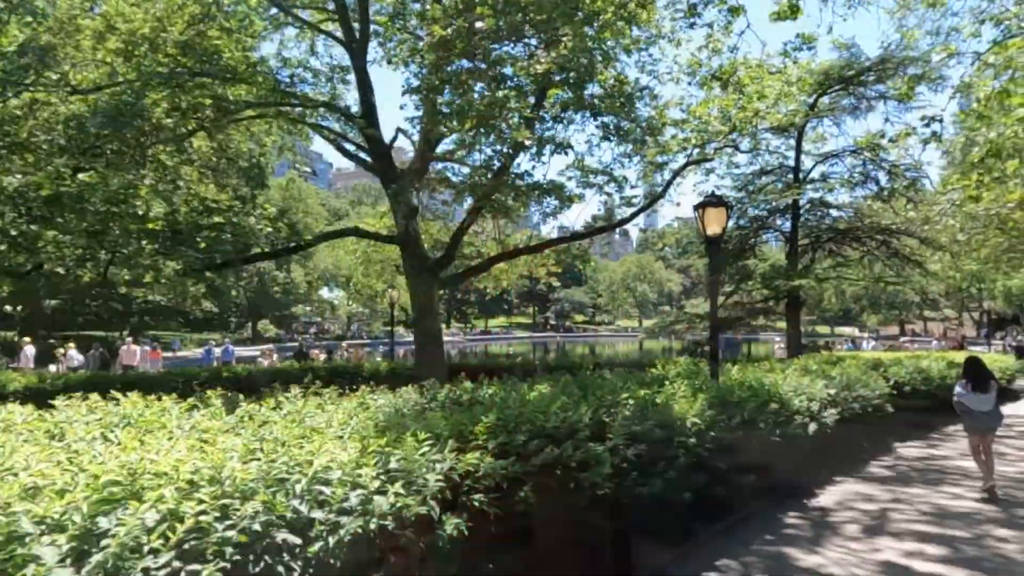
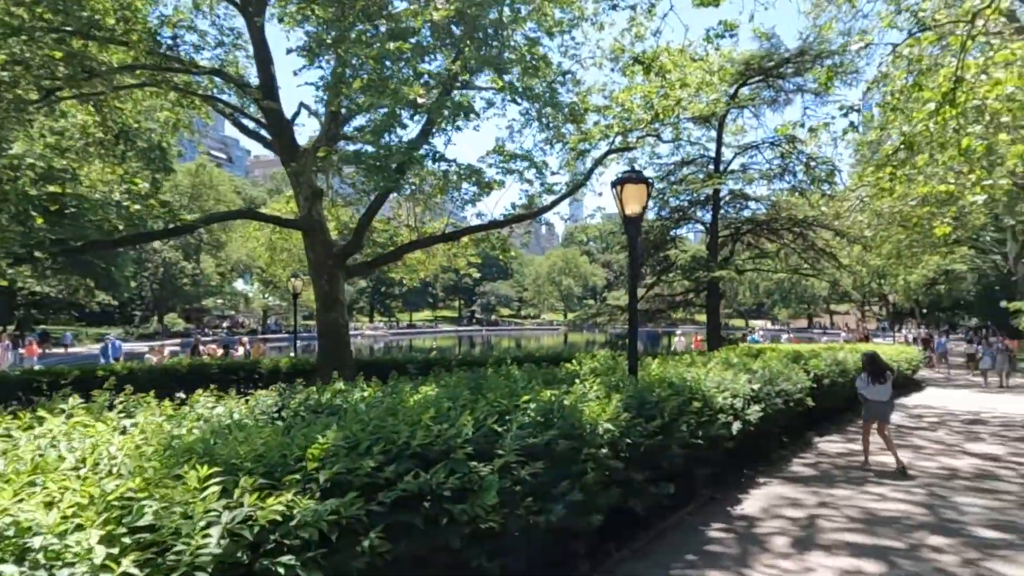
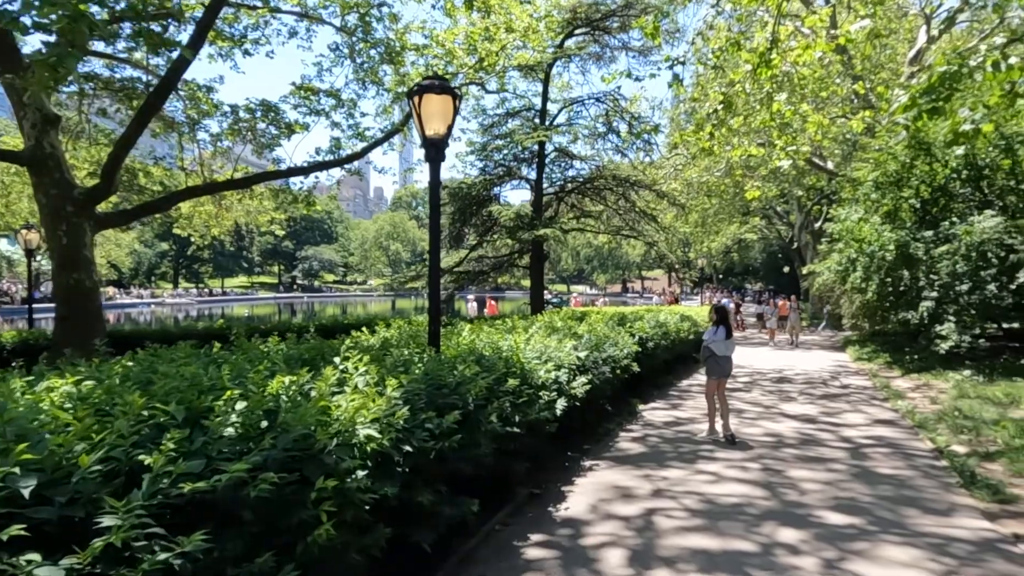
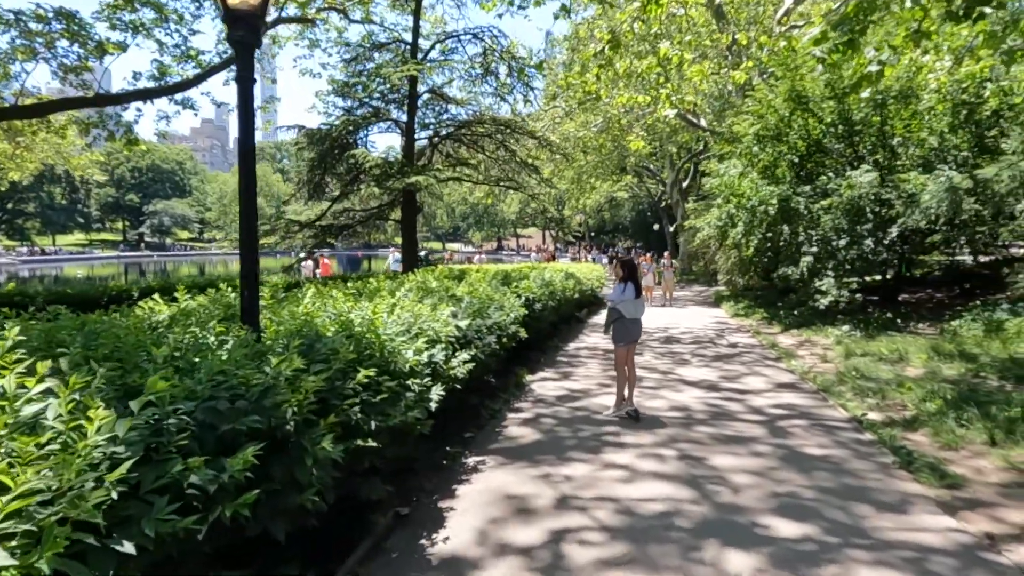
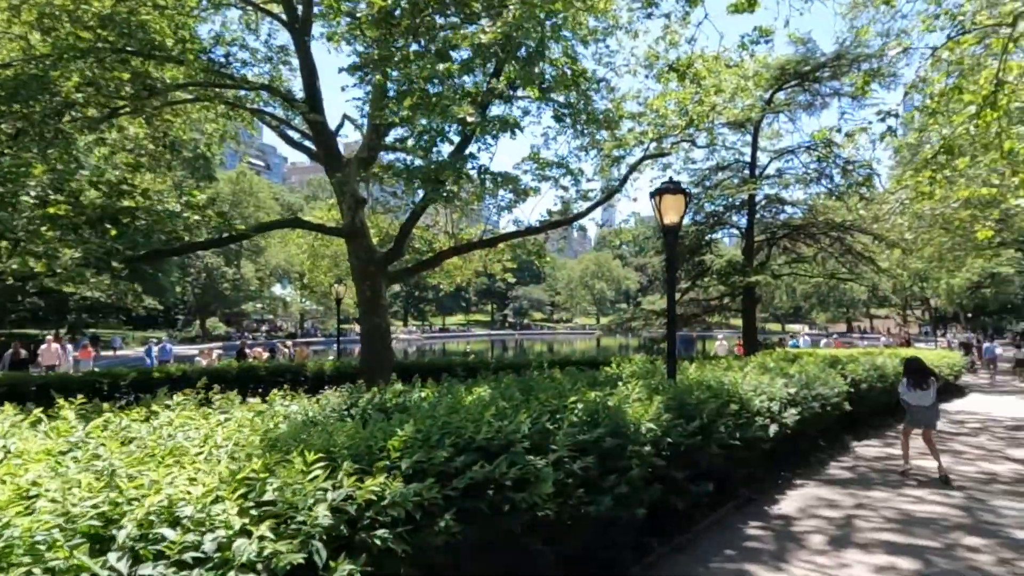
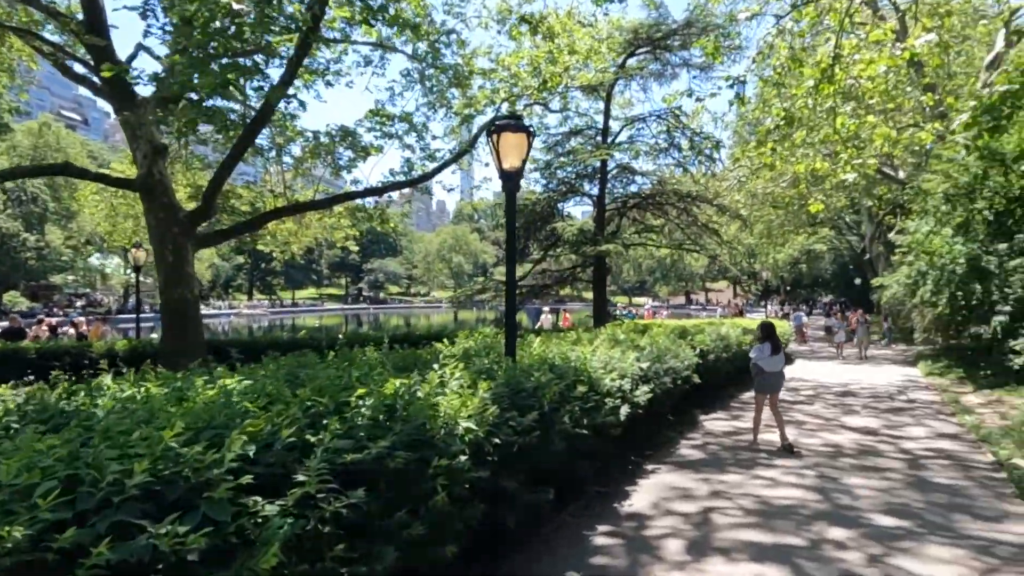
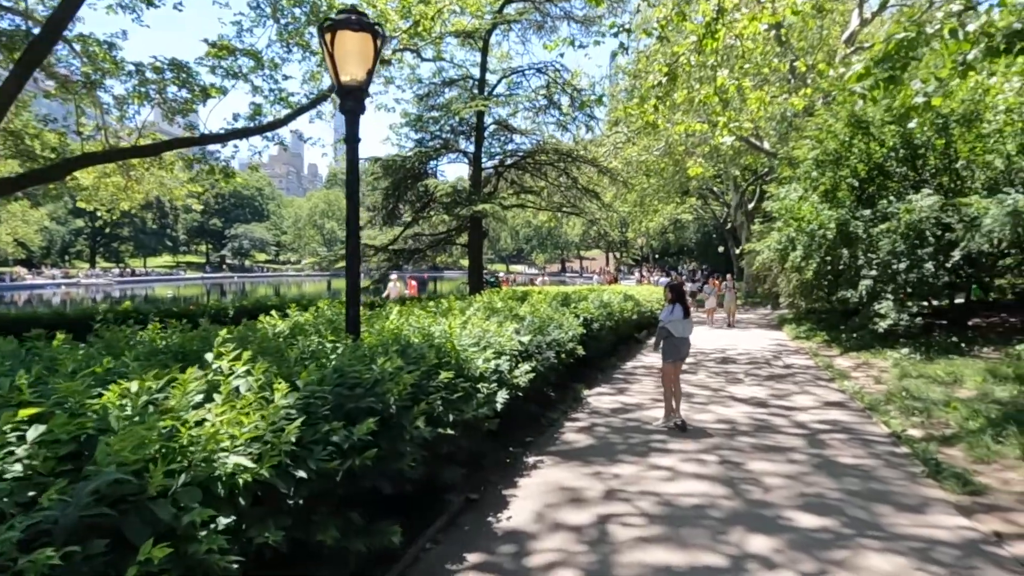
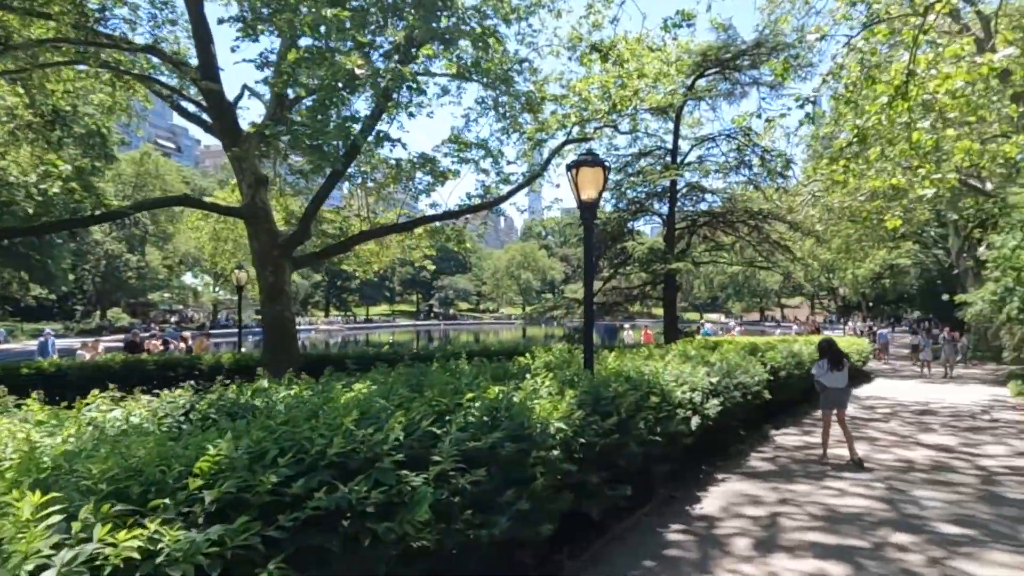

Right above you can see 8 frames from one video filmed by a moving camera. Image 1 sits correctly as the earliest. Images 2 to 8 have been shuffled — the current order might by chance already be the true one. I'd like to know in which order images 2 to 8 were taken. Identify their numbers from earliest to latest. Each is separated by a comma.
5, 2, 8, 6, 3, 7, 4
